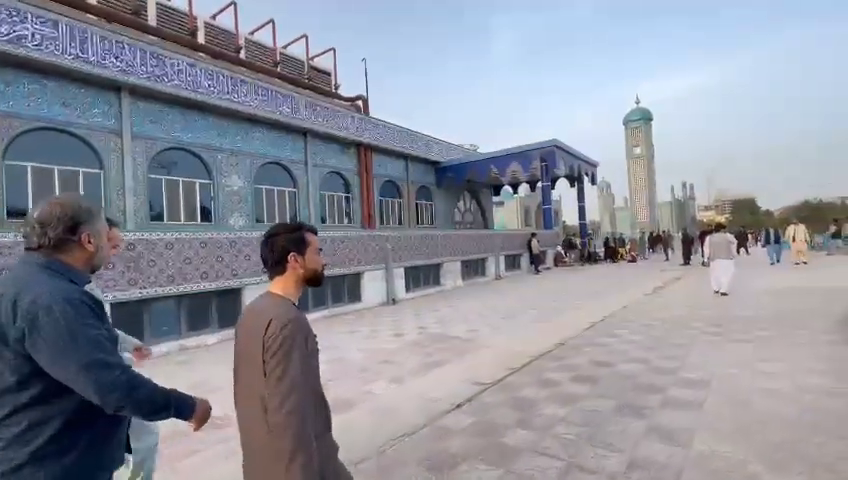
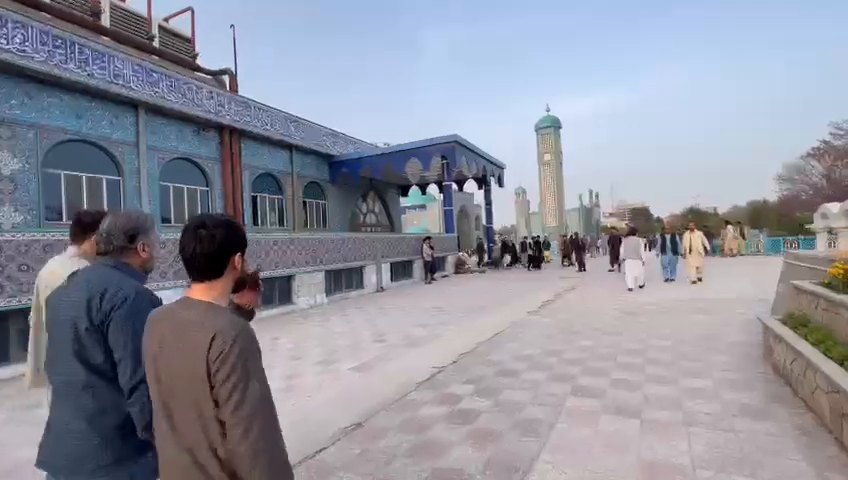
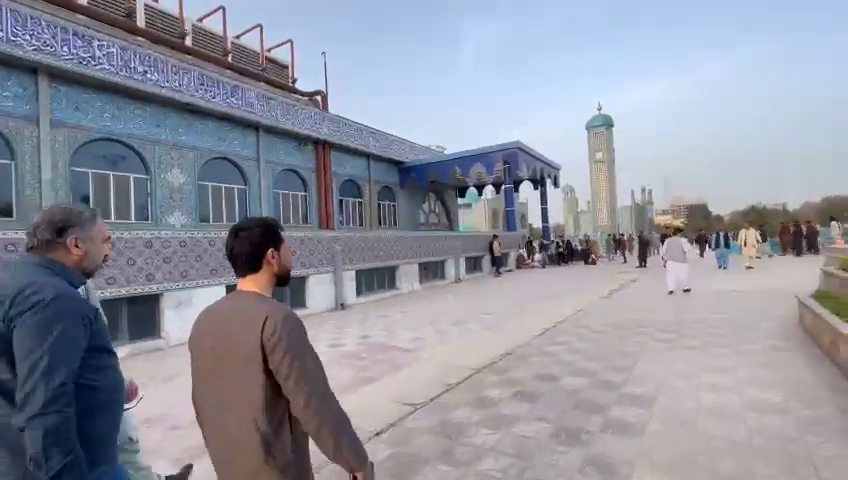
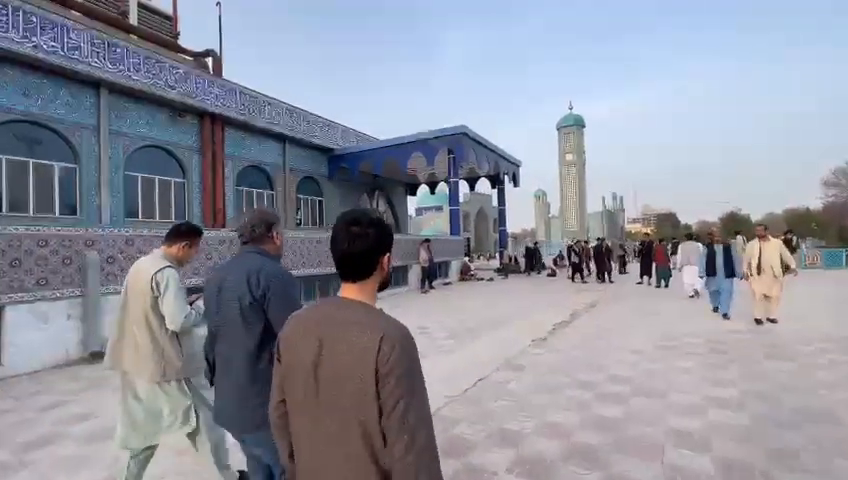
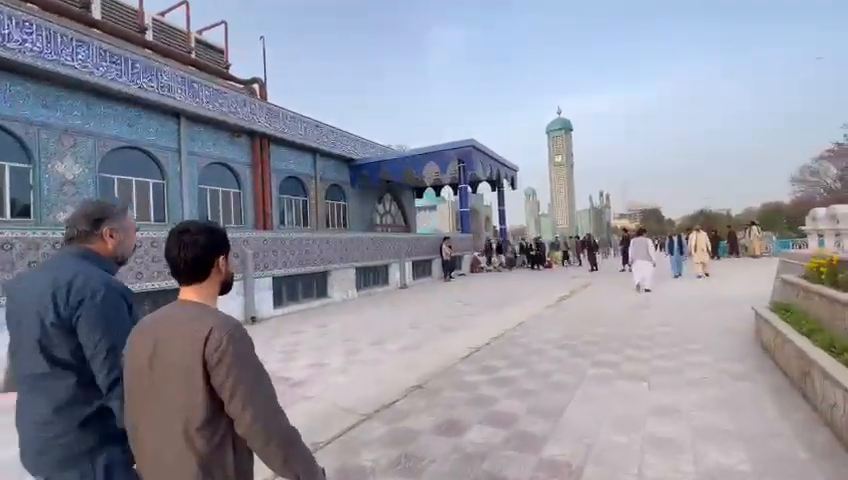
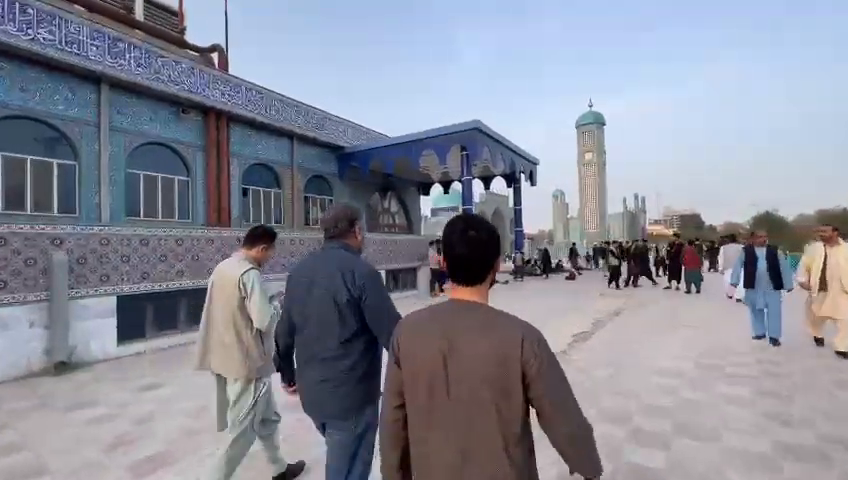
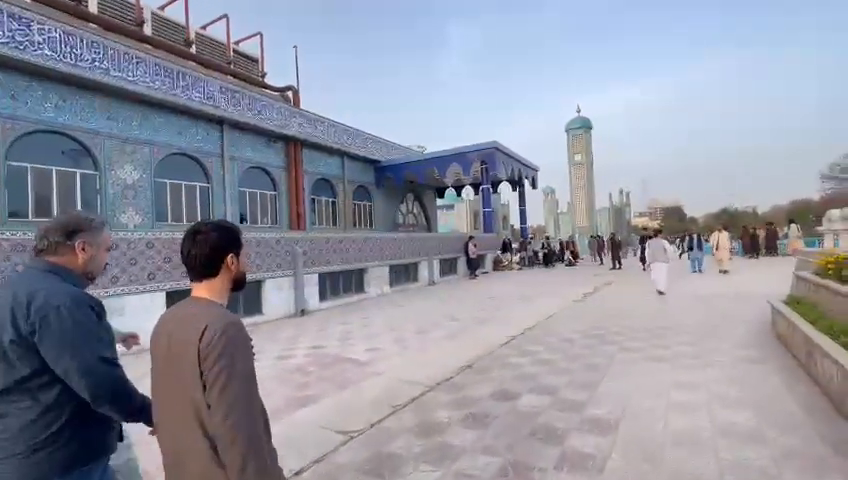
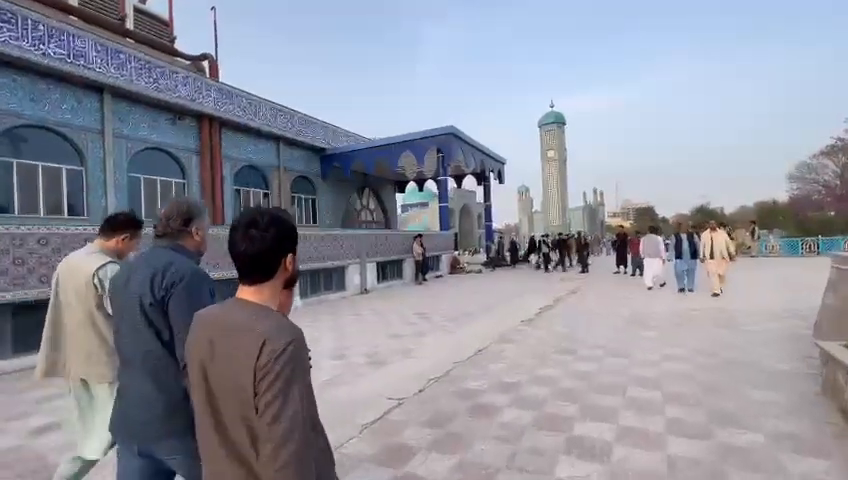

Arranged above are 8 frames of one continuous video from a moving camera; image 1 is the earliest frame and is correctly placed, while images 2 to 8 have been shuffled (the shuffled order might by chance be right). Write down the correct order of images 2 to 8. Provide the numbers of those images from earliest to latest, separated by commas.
3, 7, 5, 2, 8, 4, 6
